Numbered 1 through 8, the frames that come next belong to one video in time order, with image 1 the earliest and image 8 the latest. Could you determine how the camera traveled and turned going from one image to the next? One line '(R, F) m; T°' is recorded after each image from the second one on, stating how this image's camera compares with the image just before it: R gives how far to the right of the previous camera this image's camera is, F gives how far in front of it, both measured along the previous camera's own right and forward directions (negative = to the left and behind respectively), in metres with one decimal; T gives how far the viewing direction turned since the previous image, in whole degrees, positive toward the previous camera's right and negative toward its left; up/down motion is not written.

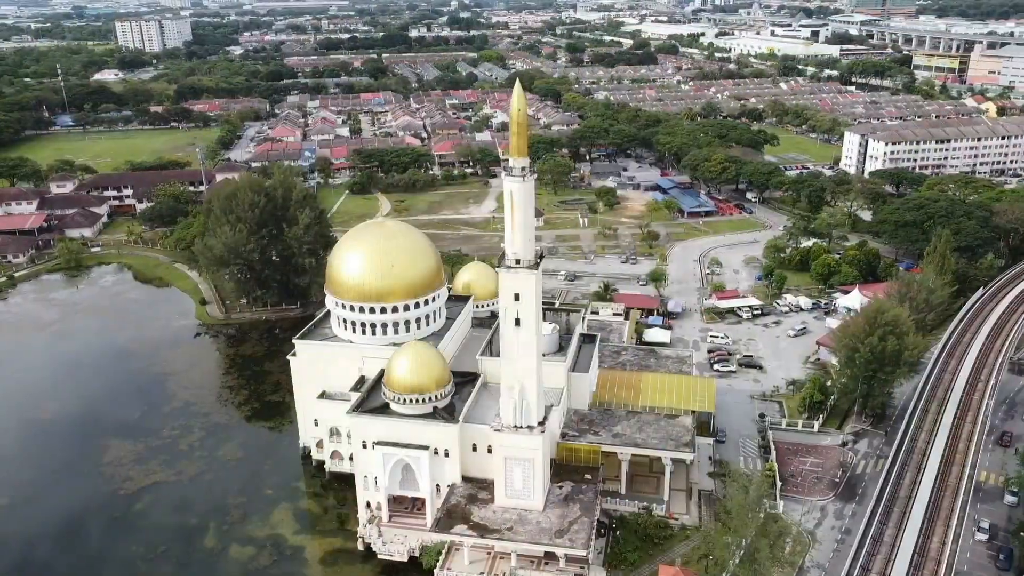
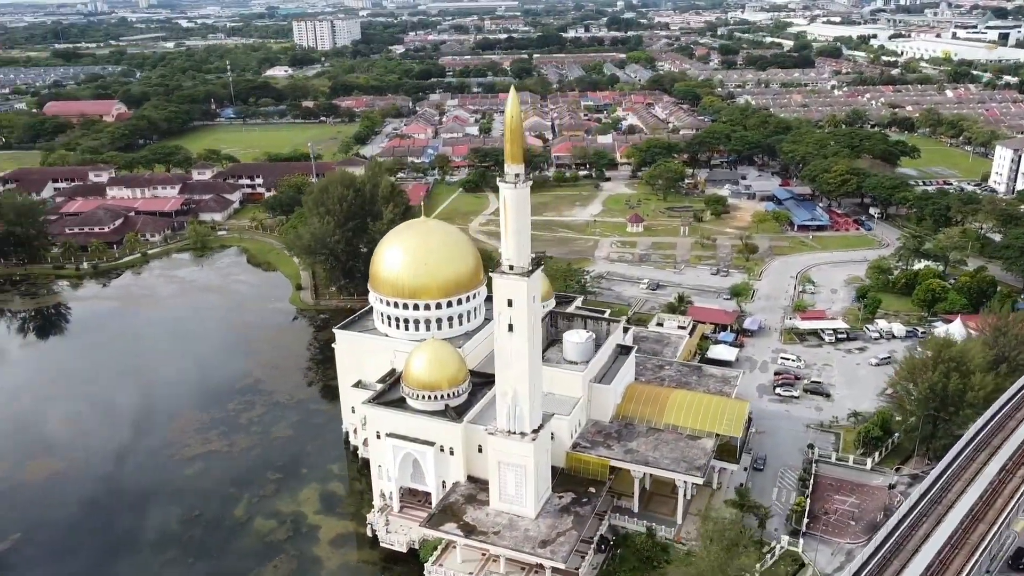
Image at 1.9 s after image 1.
(+3.4, +0.3) m; -11°
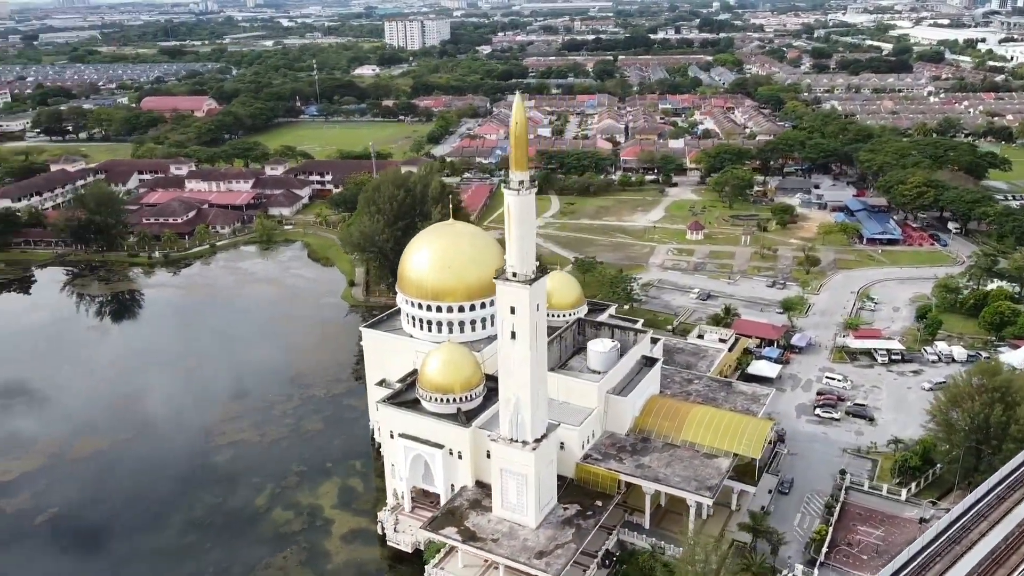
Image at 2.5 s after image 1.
(+1.7, +0.2) m; -6°
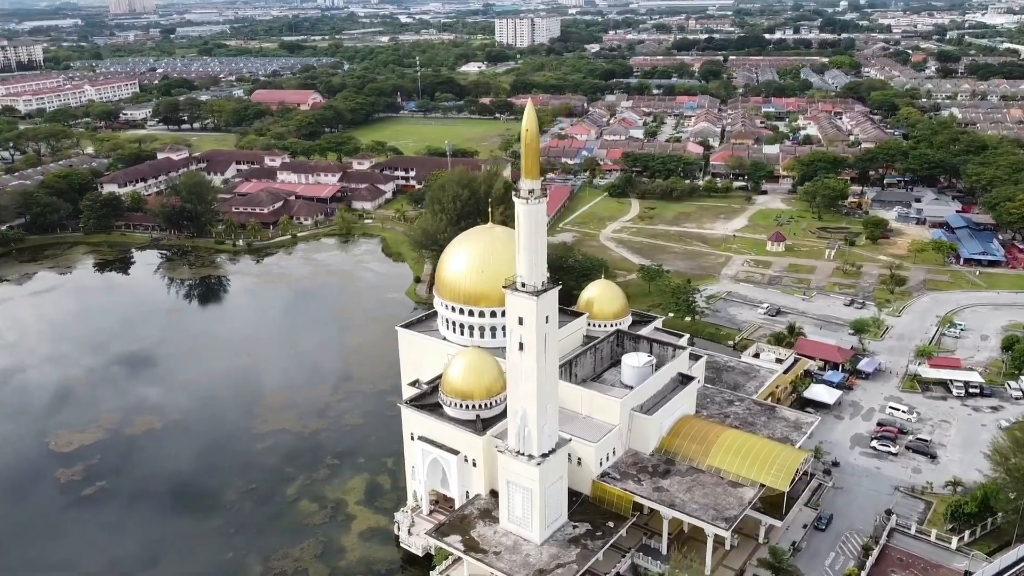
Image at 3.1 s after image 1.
(+2.0, +0.5) m; -7°
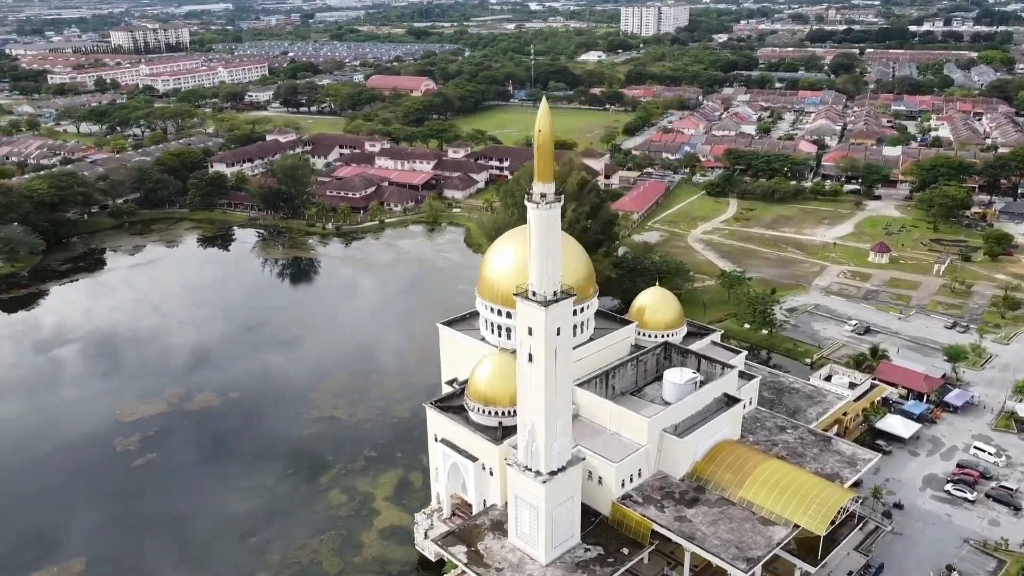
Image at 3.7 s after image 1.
(+2.1, +1.0) m; -8°
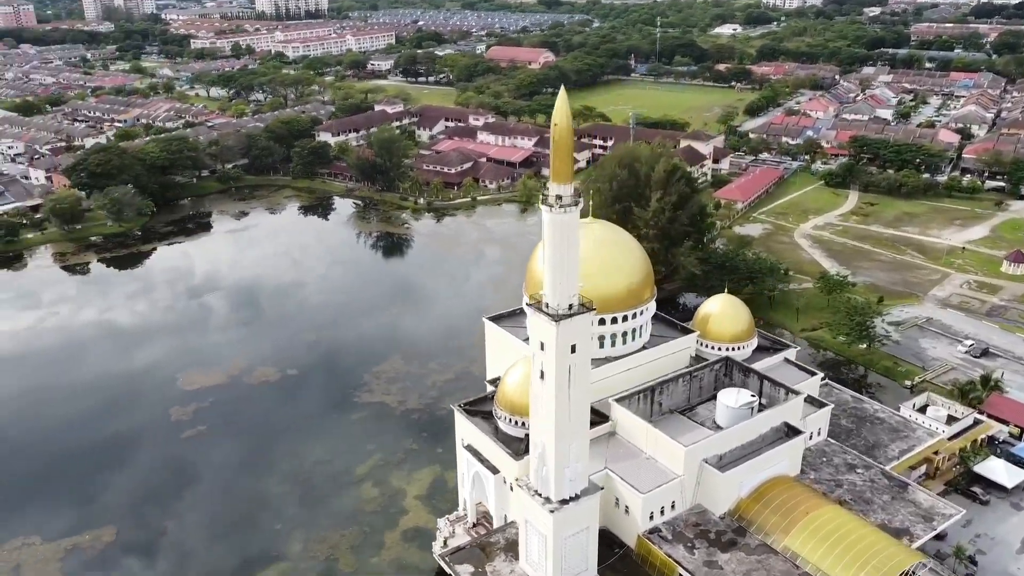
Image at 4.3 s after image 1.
(+1.9, +1.7) m; -9°
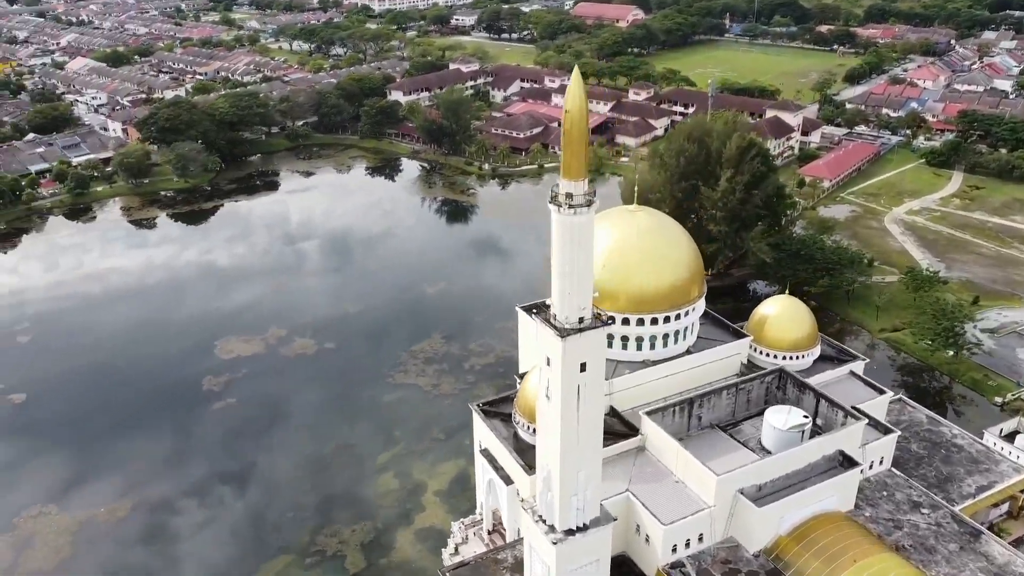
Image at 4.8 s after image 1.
(+1.2, +1.8) m; -6°
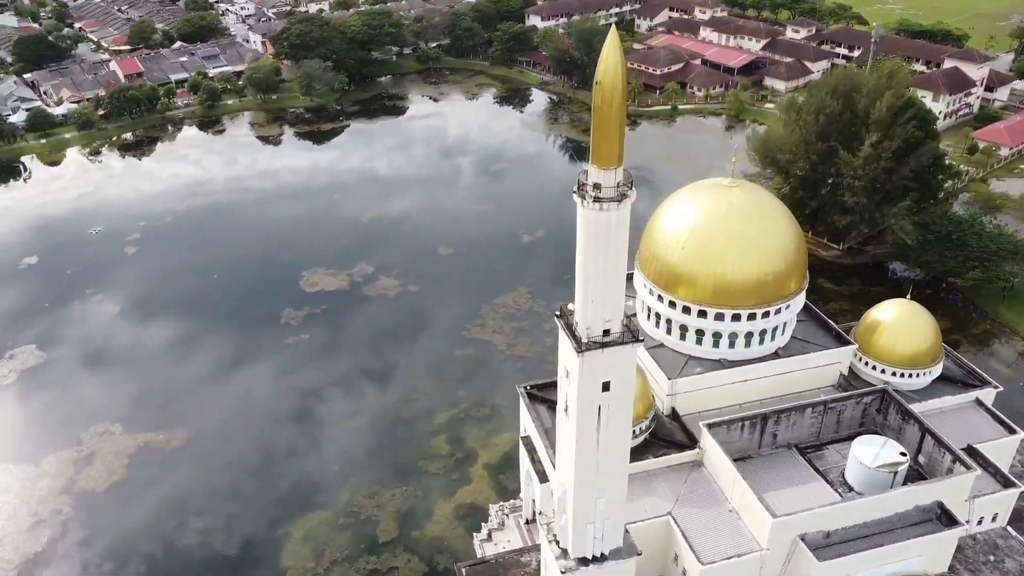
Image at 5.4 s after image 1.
(+1.6, +2.1) m; -10°
